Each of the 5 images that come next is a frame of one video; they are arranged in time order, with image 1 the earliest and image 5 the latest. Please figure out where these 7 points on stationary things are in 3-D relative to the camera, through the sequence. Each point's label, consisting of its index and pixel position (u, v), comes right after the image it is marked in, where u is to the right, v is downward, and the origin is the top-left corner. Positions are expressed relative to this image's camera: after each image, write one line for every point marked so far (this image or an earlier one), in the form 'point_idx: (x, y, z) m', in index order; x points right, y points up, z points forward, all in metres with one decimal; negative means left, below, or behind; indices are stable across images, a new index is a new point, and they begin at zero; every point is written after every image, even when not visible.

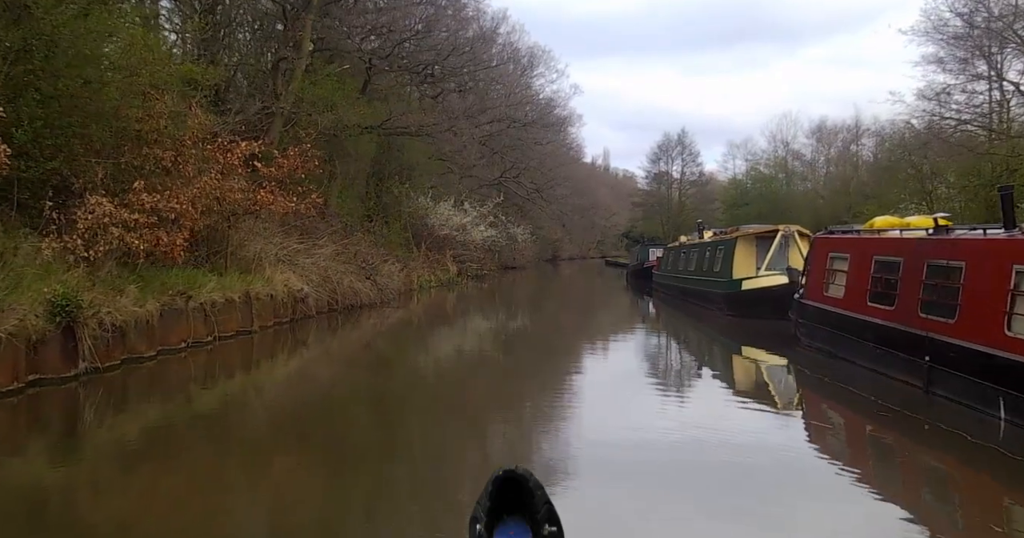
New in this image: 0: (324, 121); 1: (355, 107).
0: (-4.1, +3.1, +17.7) m
1: (-3.5, +3.6, +18.5) m
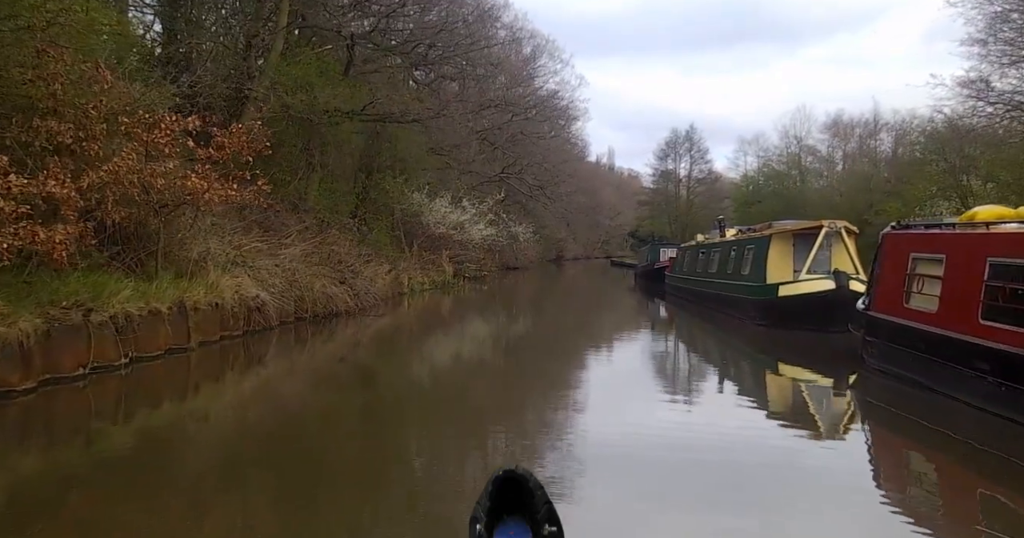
0: (-4.1, +3.1, +15.8) m
1: (-3.5, +3.6, +16.7) m
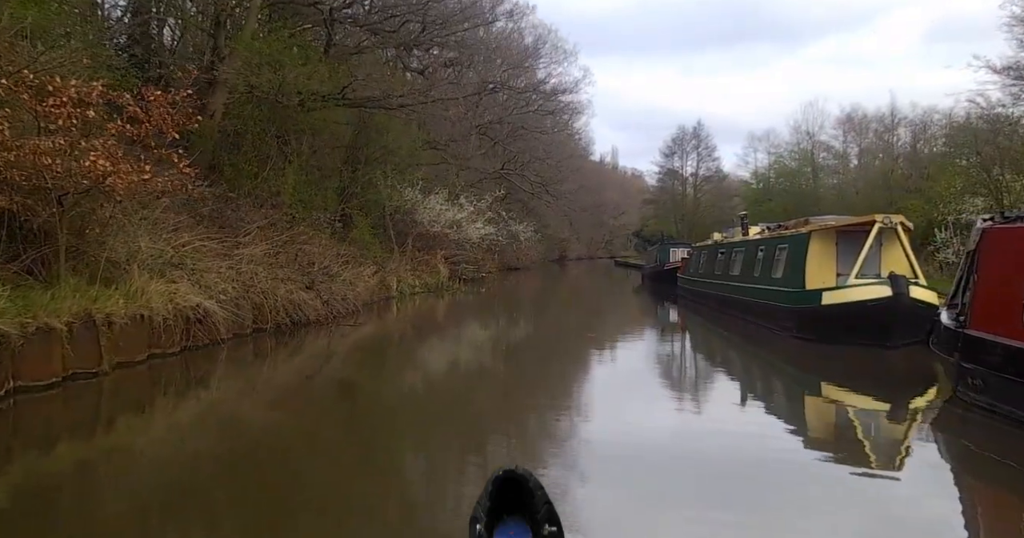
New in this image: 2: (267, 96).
0: (-4.2, +3.1, +14.2) m
1: (-3.6, +3.6, +15.0) m
2: (-4.1, +2.9, +14.5) m
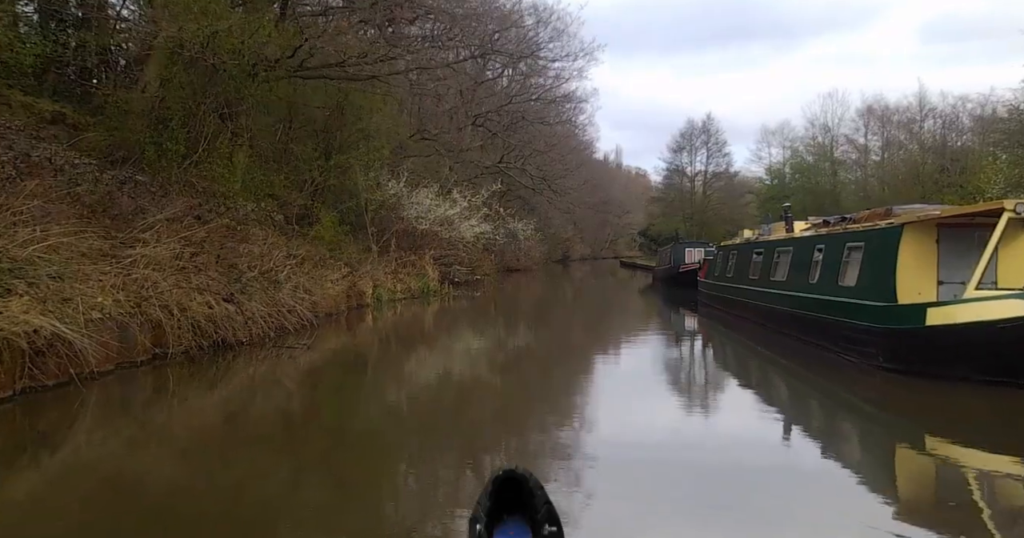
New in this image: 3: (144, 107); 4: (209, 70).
0: (-4.3, +3.0, +11.6) m
1: (-3.7, +3.5, +12.5) m
2: (-4.2, +2.9, +11.9) m
3: (-5.2, +2.3, +11.9) m
4: (-4.3, +2.8, +12.5) m
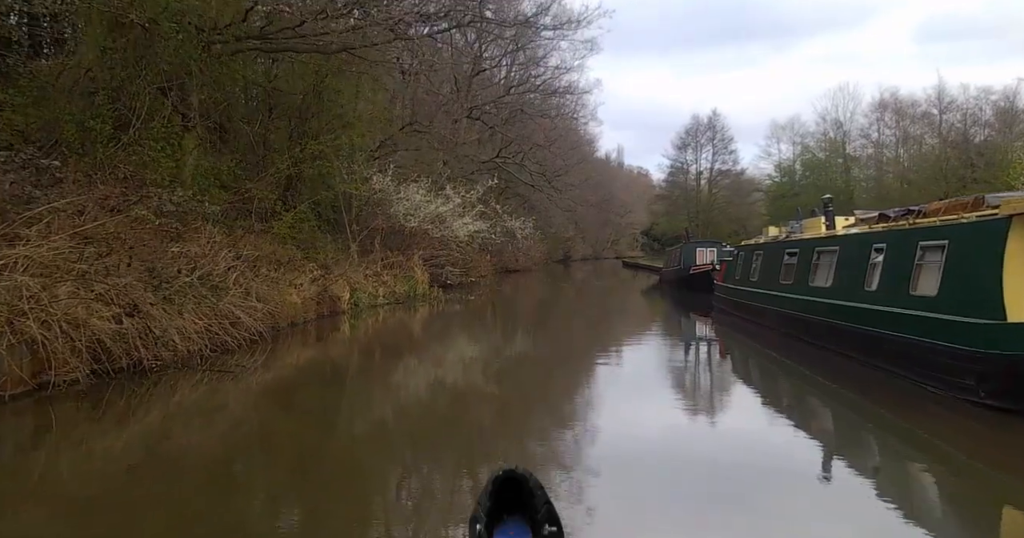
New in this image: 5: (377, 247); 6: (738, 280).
0: (-4.3, +3.0, +9.9) m
1: (-3.8, +3.5, +10.7) m
2: (-4.3, +2.9, +10.2) m
3: (-5.2, +2.2, +10.2) m
4: (-4.4, +2.8, +10.8) m
5: (-3.0, +0.5, +18.3) m
6: (+4.2, -0.3, +16.0) m
